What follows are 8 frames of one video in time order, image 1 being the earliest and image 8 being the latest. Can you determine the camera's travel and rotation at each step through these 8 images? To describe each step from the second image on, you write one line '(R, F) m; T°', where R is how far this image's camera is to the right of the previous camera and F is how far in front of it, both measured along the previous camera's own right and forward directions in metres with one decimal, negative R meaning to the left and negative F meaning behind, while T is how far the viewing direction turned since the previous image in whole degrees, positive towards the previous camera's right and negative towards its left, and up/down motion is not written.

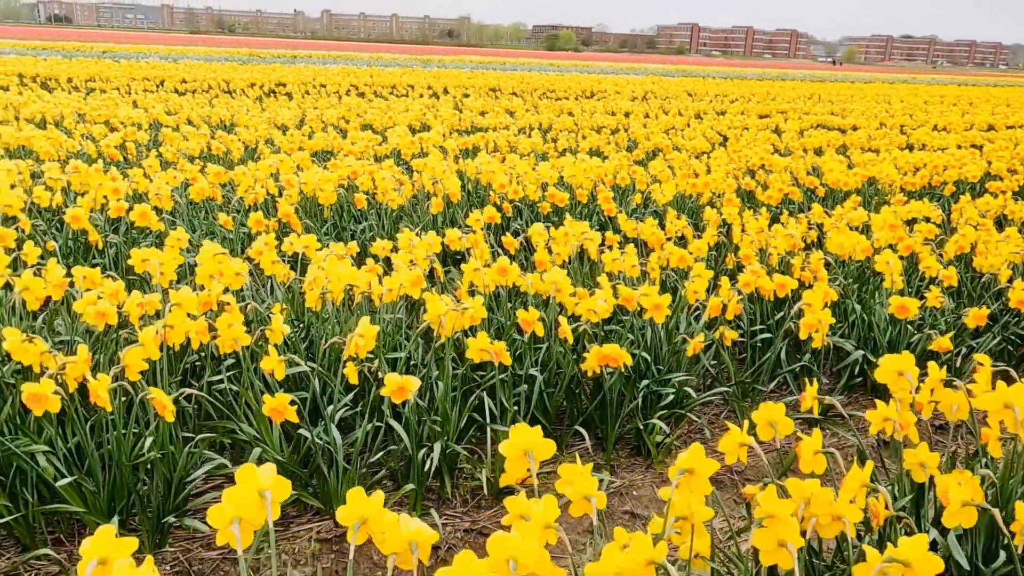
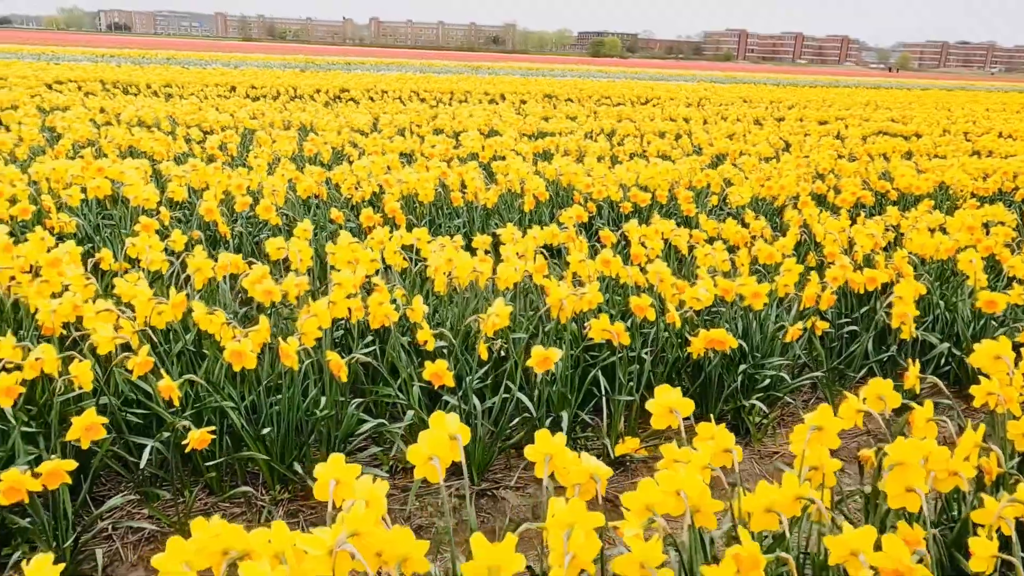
(-0.3, -0.3) m; -3°
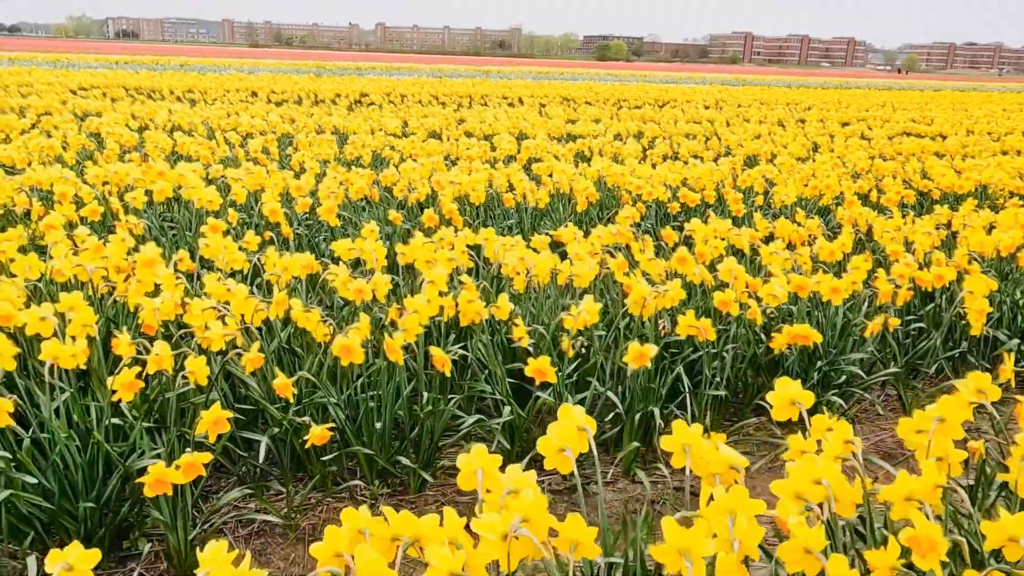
(-0.3, 0.0) m; 0°
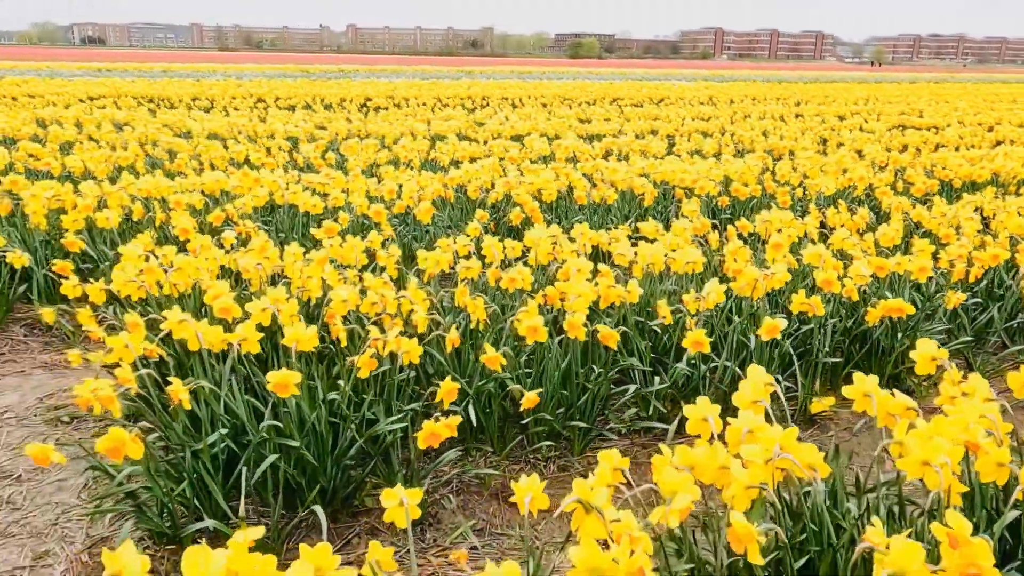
(-0.7, -0.4) m; +2°
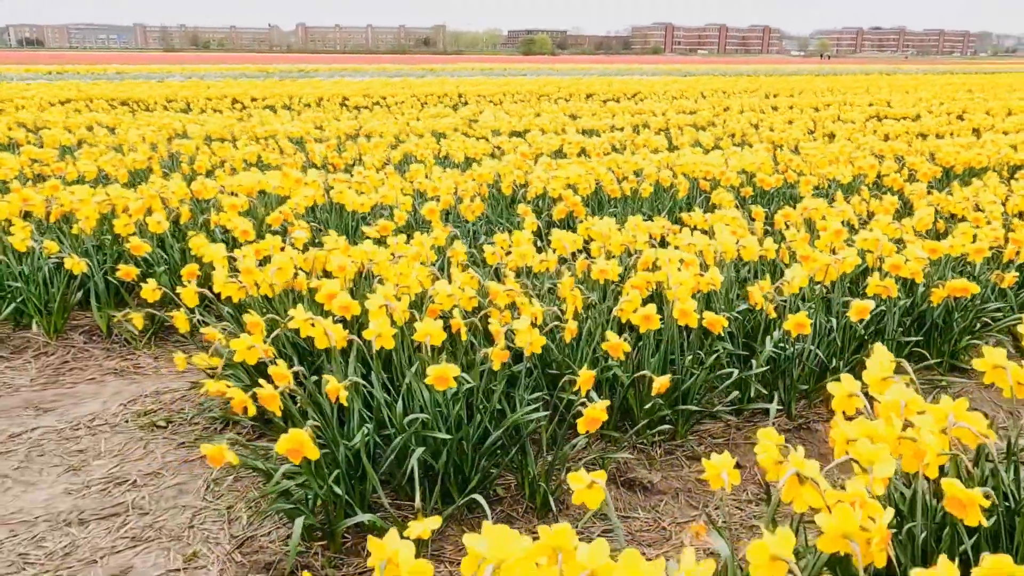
(-0.6, 0.0) m; +3°
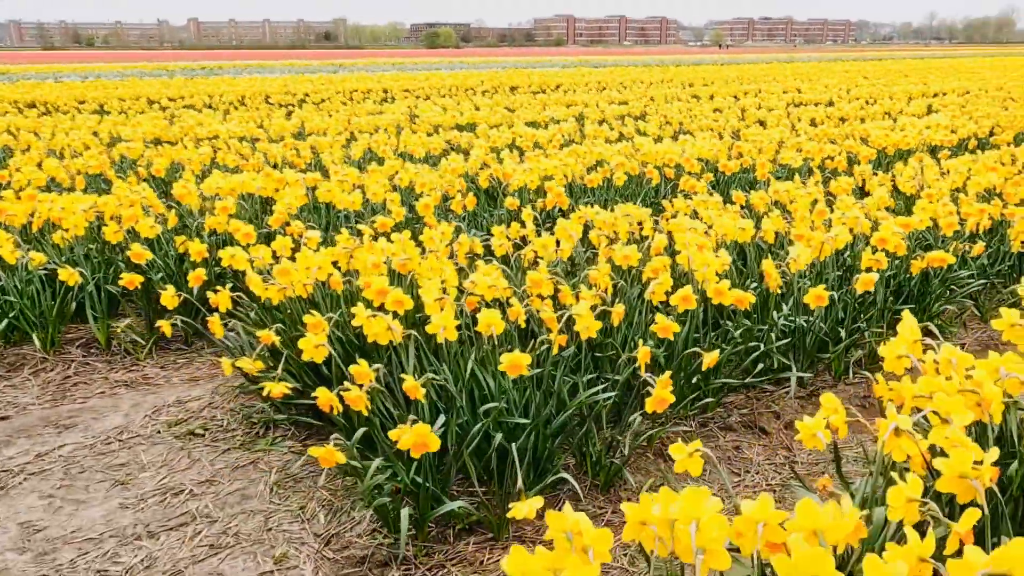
(-0.5, -0.1) m; +6°
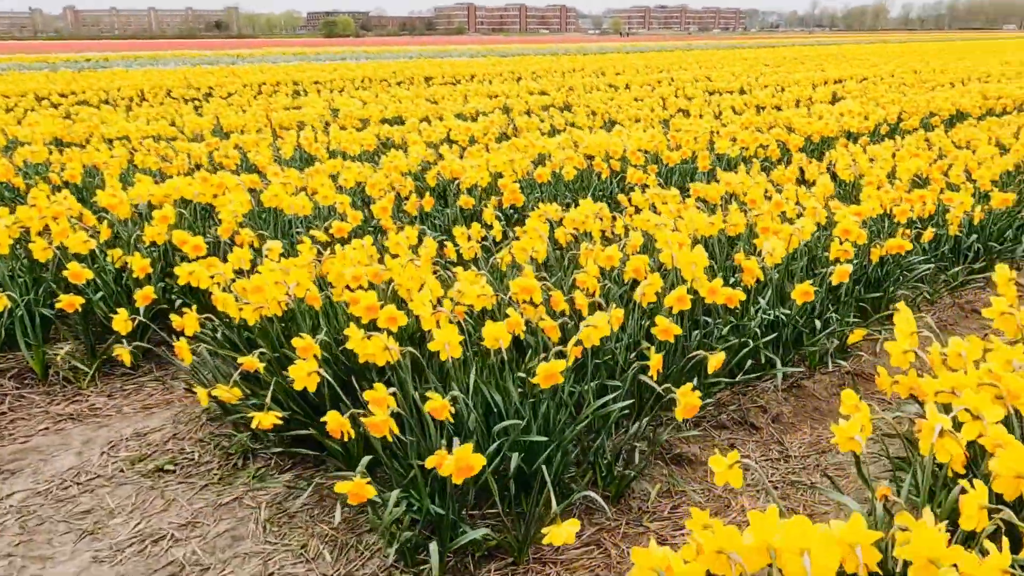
(-0.3, +0.1) m; +7°
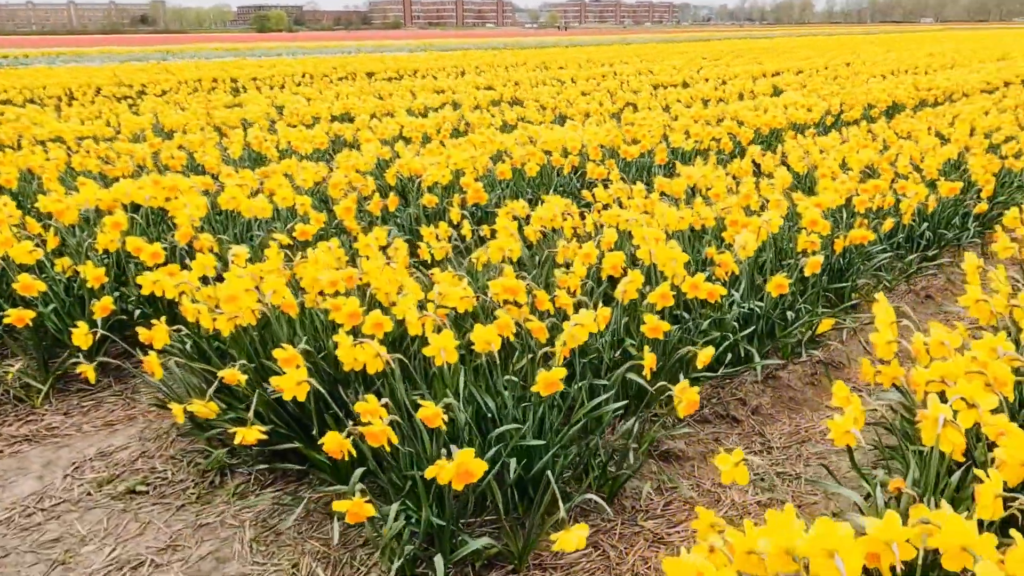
(-0.1, +0.1) m; +4°
